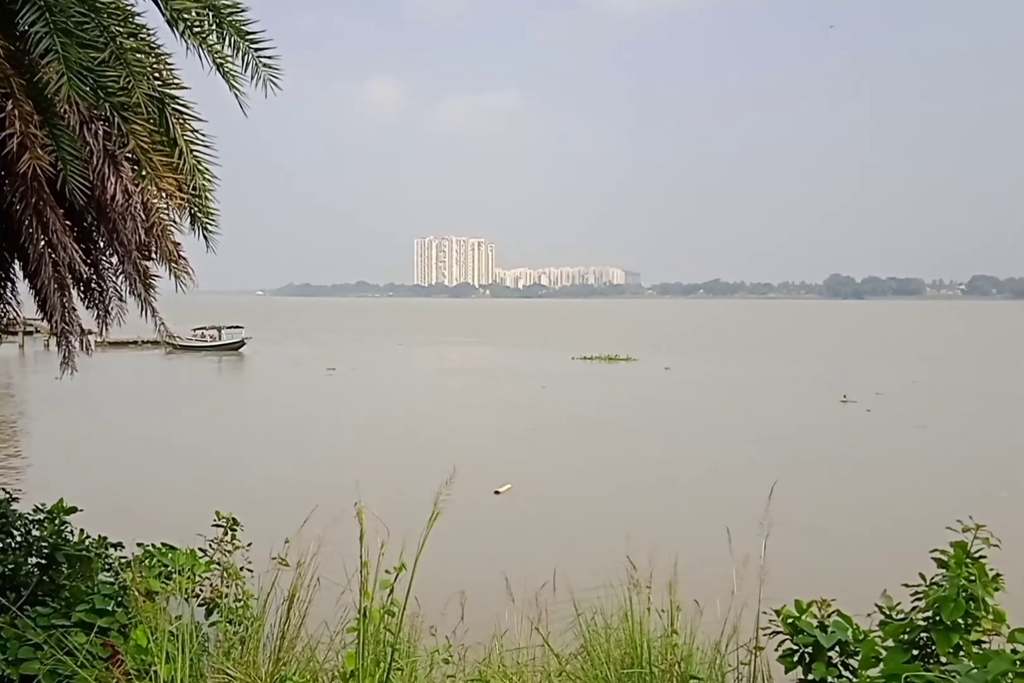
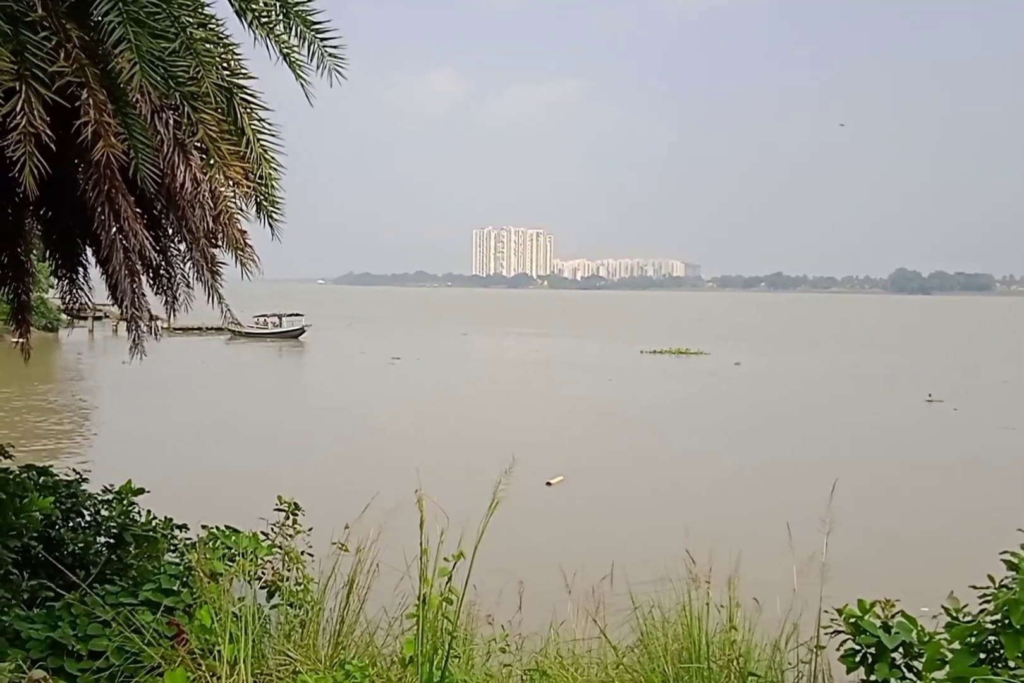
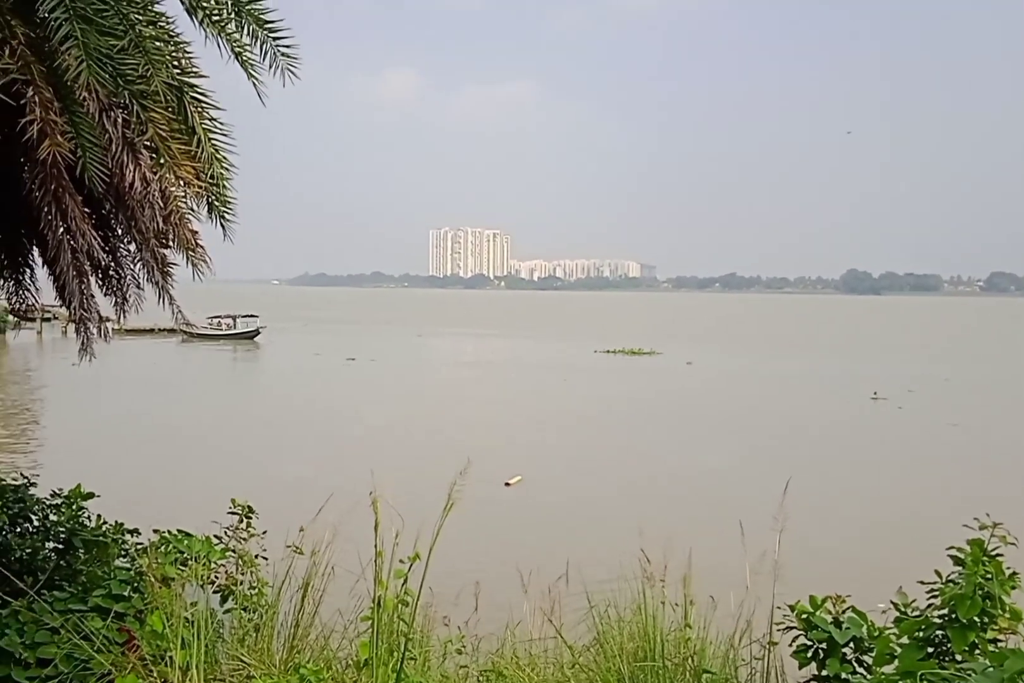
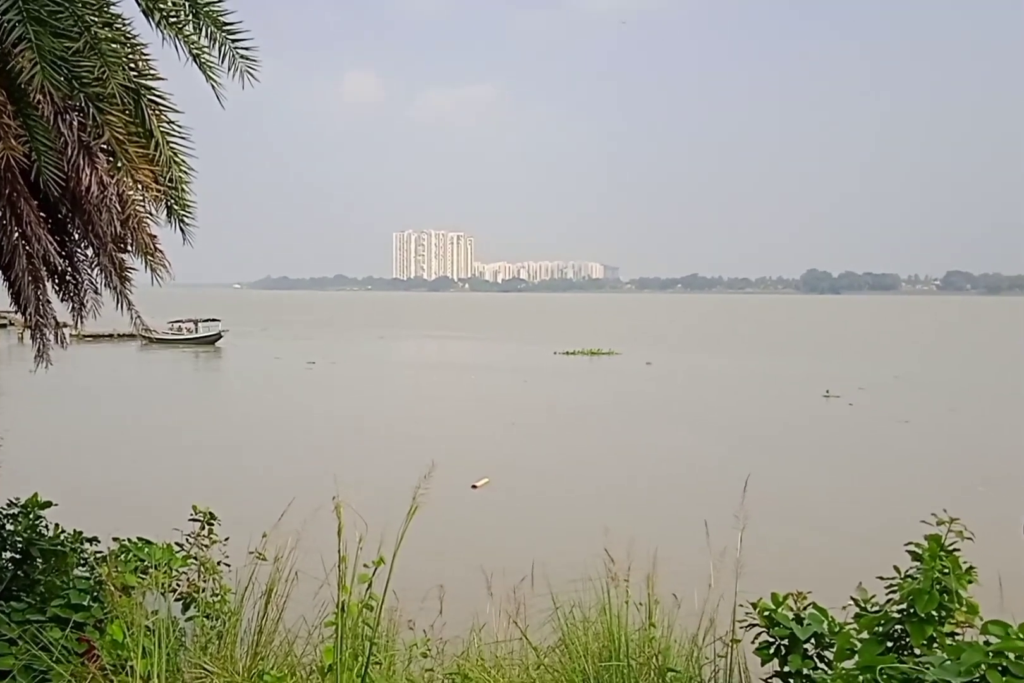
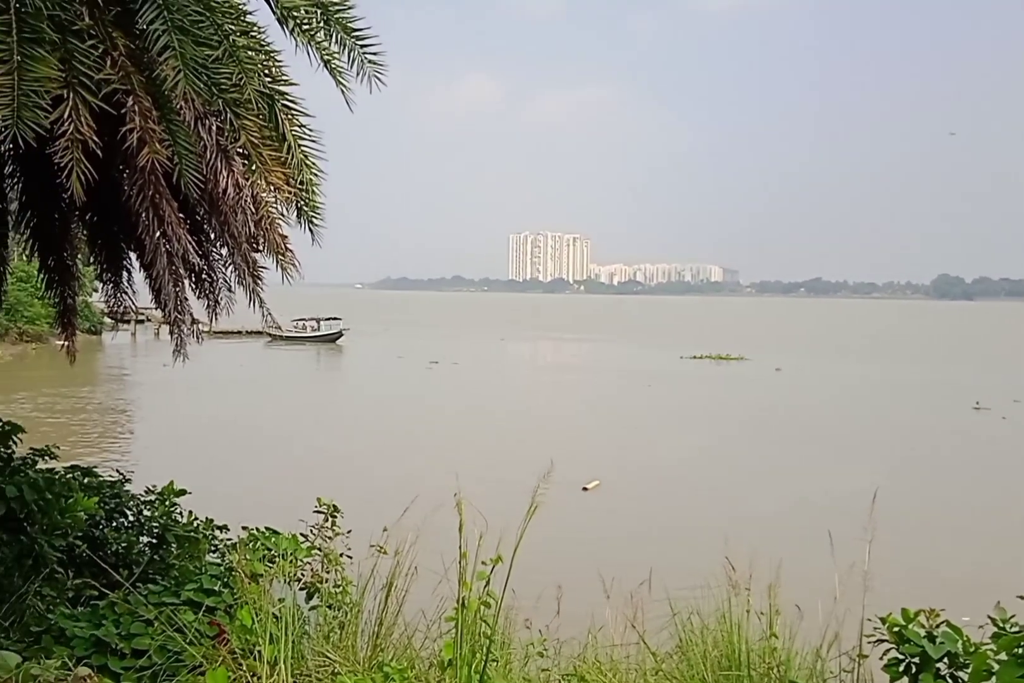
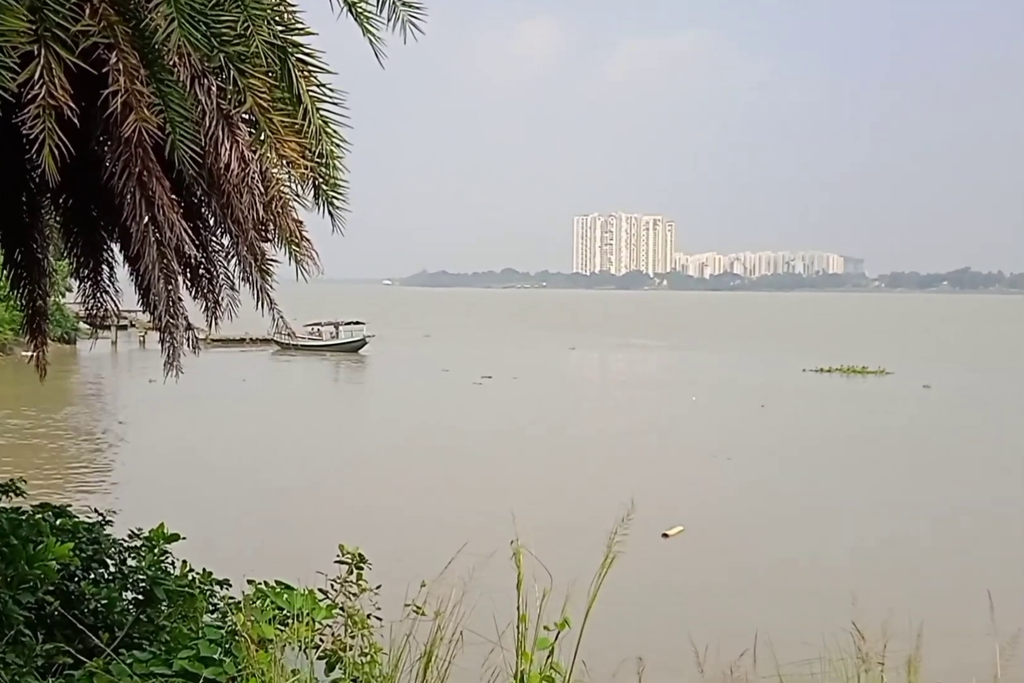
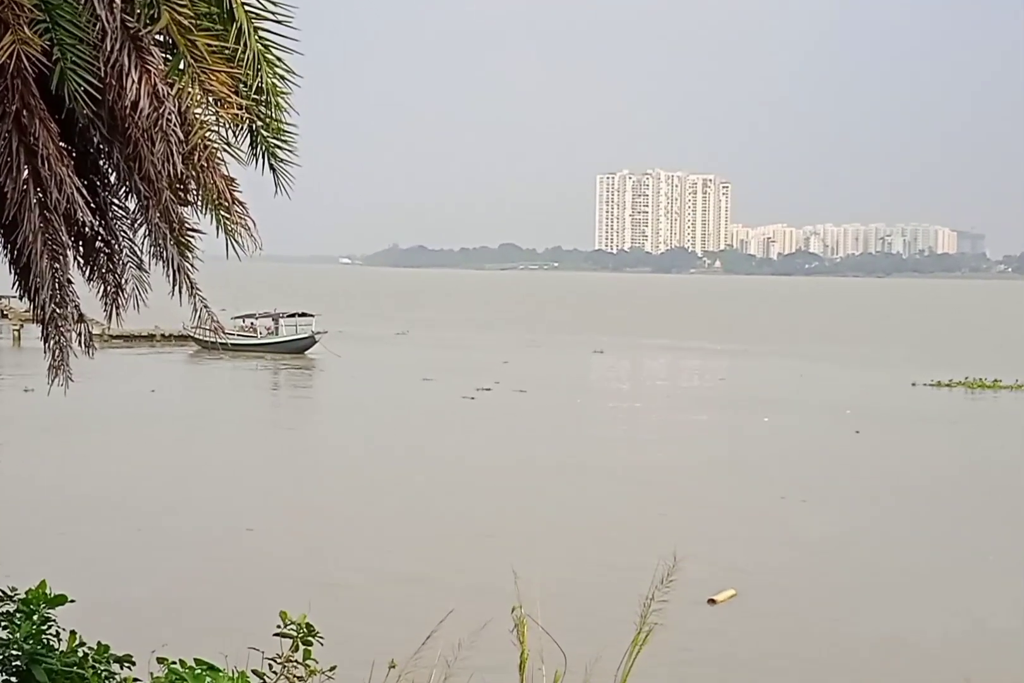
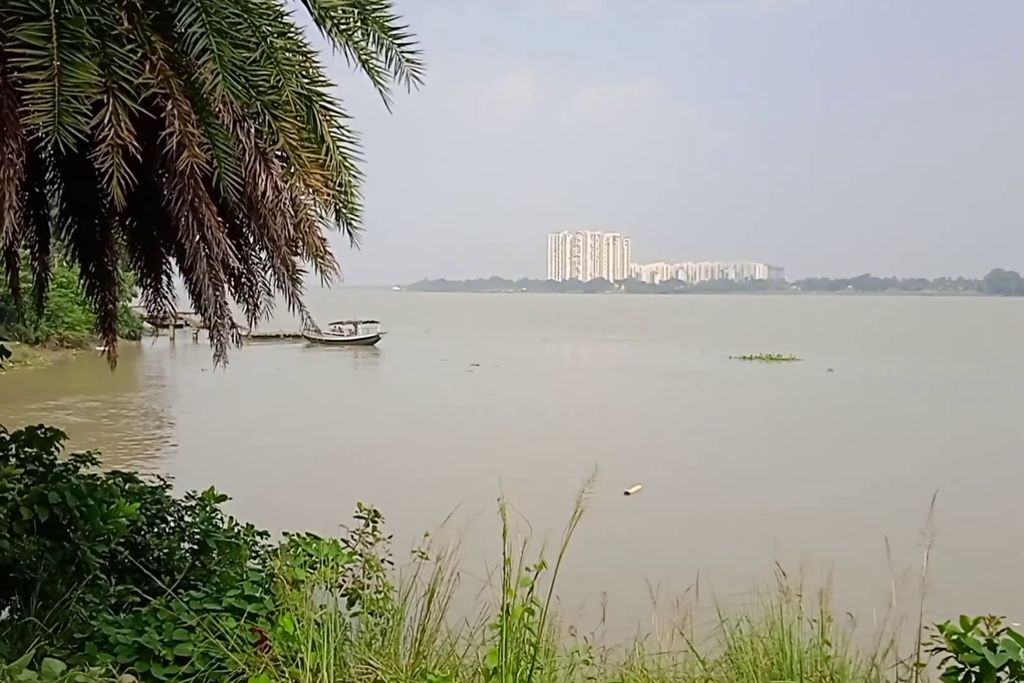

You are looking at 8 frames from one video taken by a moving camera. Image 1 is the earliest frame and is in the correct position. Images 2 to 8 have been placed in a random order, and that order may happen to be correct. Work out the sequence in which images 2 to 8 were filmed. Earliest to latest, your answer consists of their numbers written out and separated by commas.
4, 3, 2, 5, 8, 6, 7
